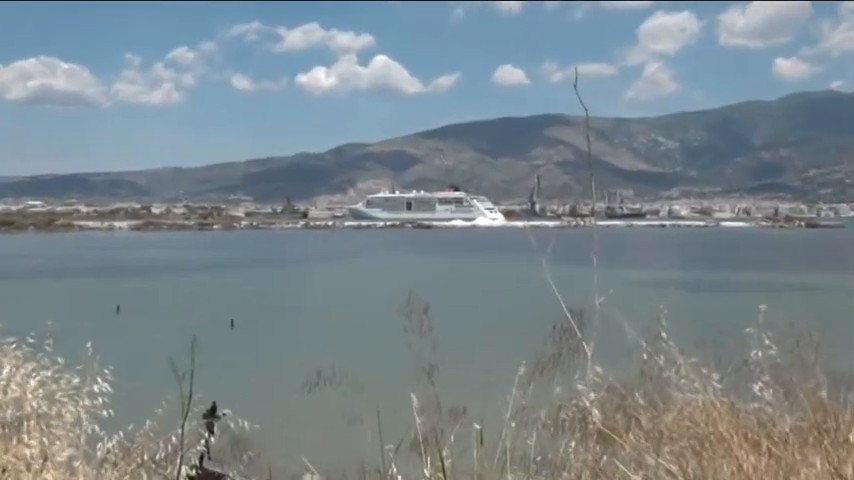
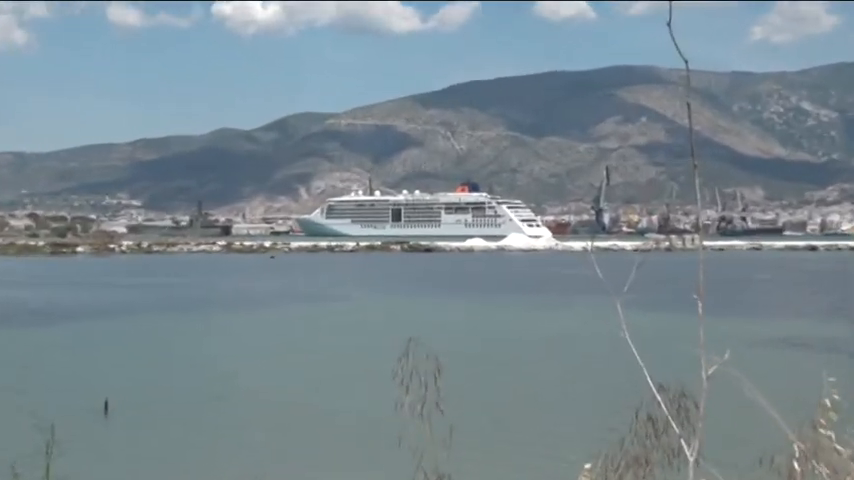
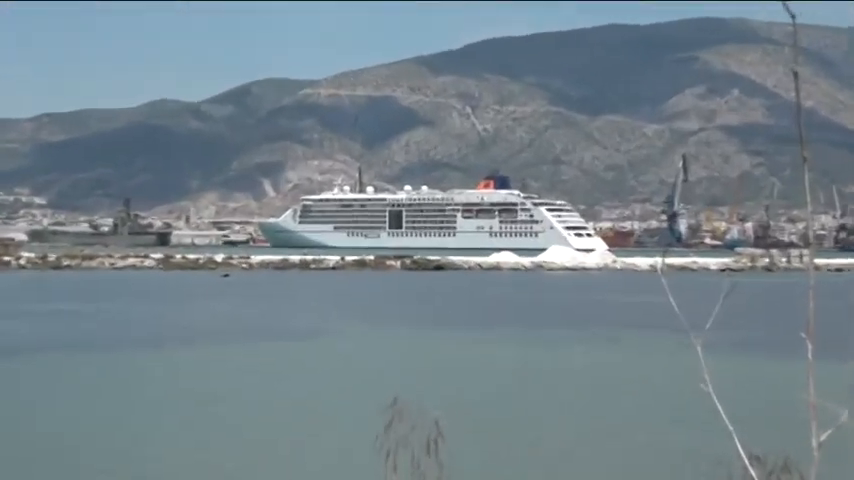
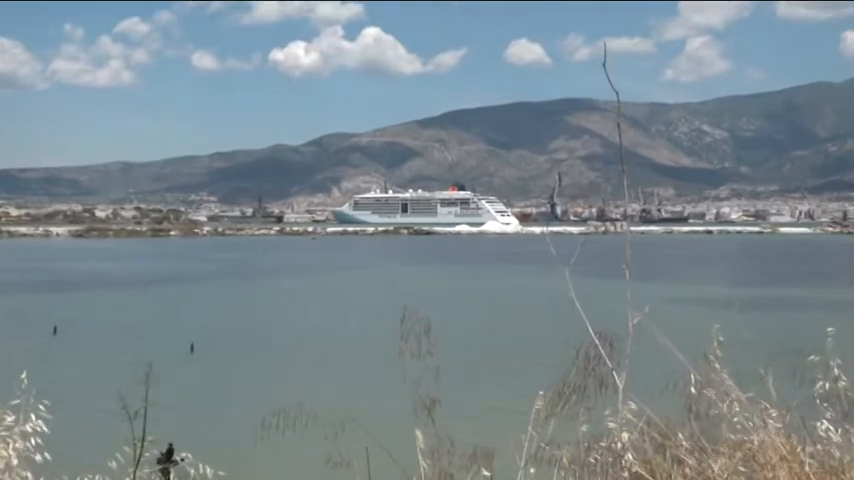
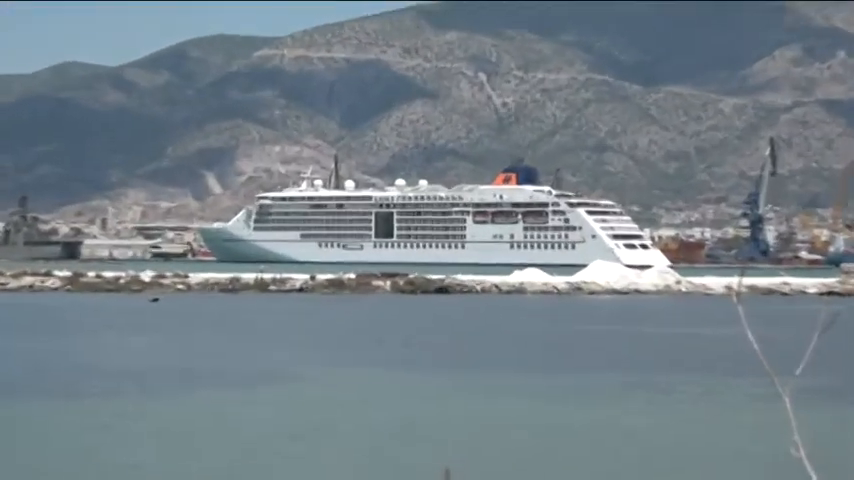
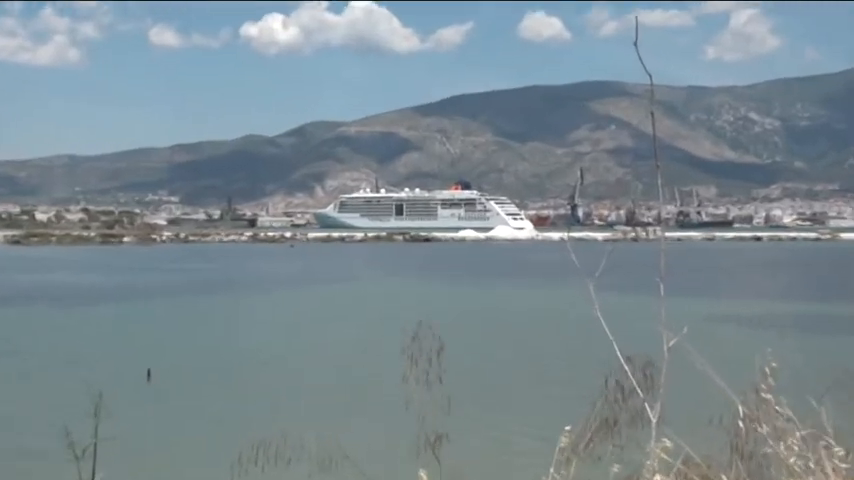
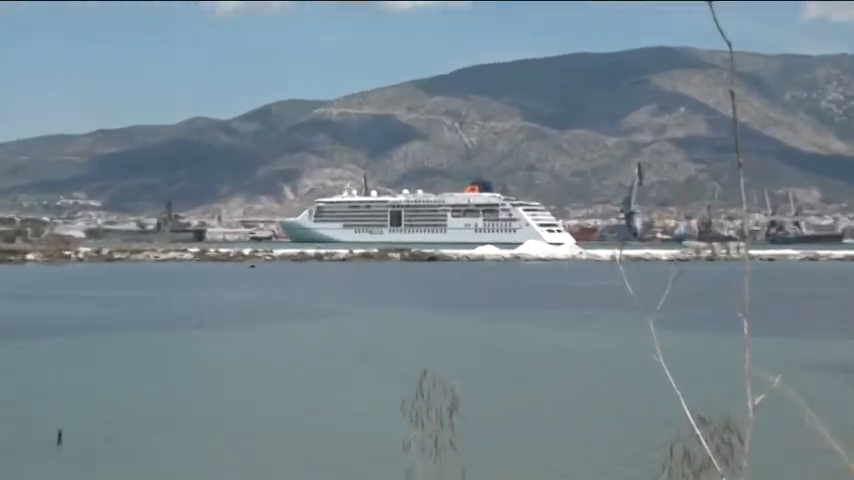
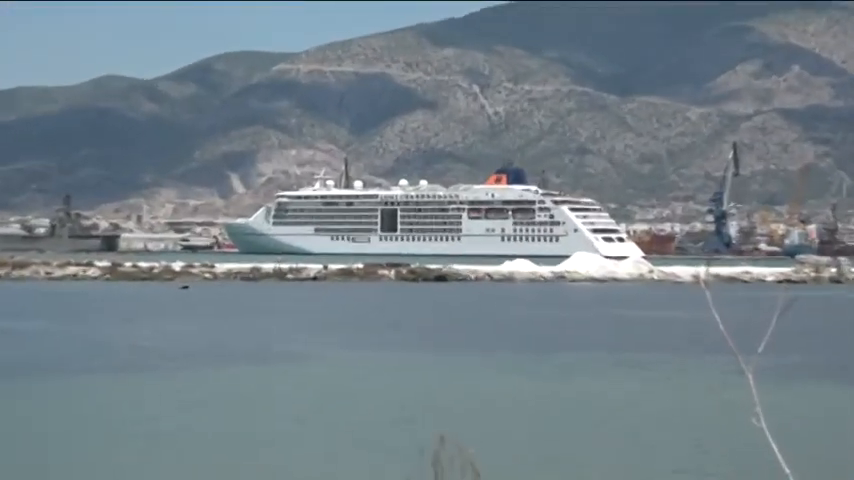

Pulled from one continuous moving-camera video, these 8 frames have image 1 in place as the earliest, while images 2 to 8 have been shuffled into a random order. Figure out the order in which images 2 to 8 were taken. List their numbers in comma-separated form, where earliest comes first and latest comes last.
4, 6, 2, 7, 3, 8, 5
